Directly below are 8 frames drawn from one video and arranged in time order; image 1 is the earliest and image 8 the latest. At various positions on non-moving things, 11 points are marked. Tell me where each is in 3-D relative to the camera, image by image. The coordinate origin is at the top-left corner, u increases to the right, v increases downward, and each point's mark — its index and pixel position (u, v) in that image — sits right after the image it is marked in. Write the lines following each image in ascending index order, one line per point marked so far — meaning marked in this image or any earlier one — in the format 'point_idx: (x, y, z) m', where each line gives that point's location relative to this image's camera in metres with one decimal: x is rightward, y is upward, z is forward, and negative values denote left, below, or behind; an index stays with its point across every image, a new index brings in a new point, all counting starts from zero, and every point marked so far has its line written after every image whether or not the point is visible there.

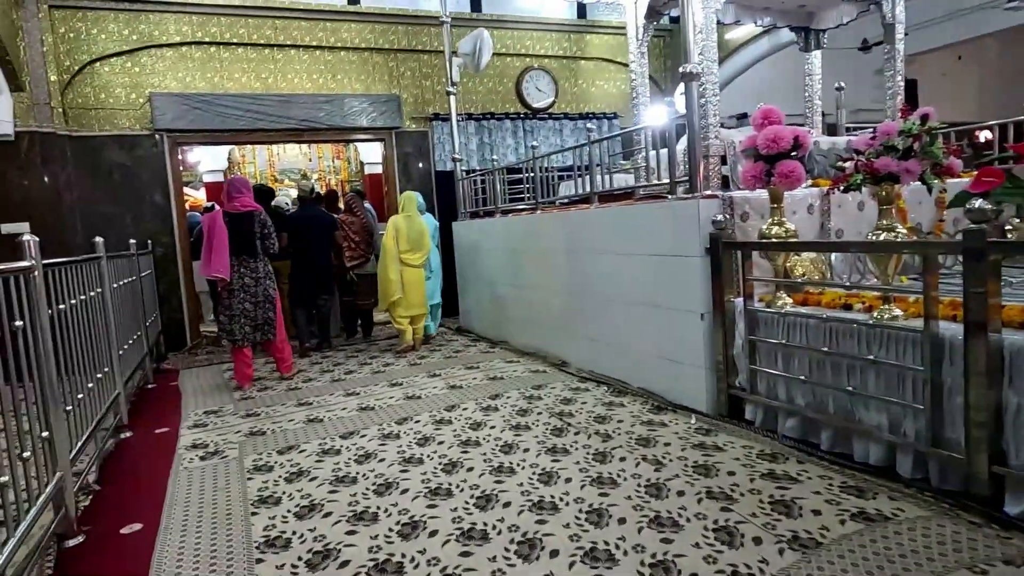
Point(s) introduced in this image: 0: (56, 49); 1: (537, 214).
0: (-3.7, +1.9, +5.4) m
1: (+0.2, +0.5, +4.5) m
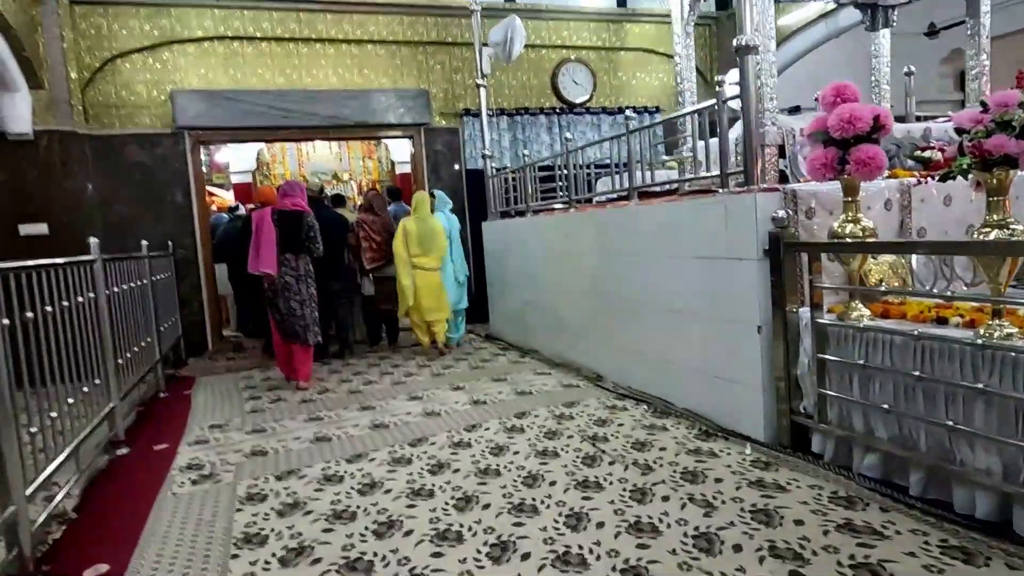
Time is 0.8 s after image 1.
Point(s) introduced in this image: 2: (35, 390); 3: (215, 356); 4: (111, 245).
0: (-3.4, +1.9, +5.2) m
1: (+0.4, +0.5, +4.1) m
2: (-1.6, -0.3, +2.2) m
3: (-2.5, -0.6, +5.6) m
4: (-3.3, +0.3, +5.4) m
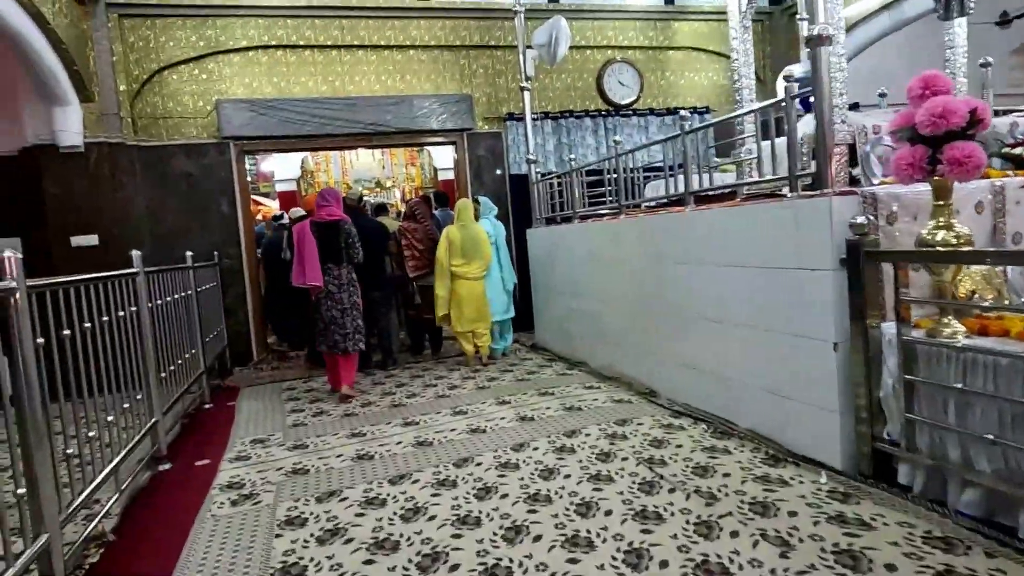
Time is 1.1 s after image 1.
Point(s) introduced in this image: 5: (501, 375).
0: (-3.1, +1.8, +5.3) m
1: (+0.6, +0.4, +3.9) m
2: (-1.4, -0.4, +2.2) m
3: (-2.1, -0.7, +5.5) m
4: (-2.9, +0.3, +5.5) m
5: (-0.1, -0.6, +4.5) m
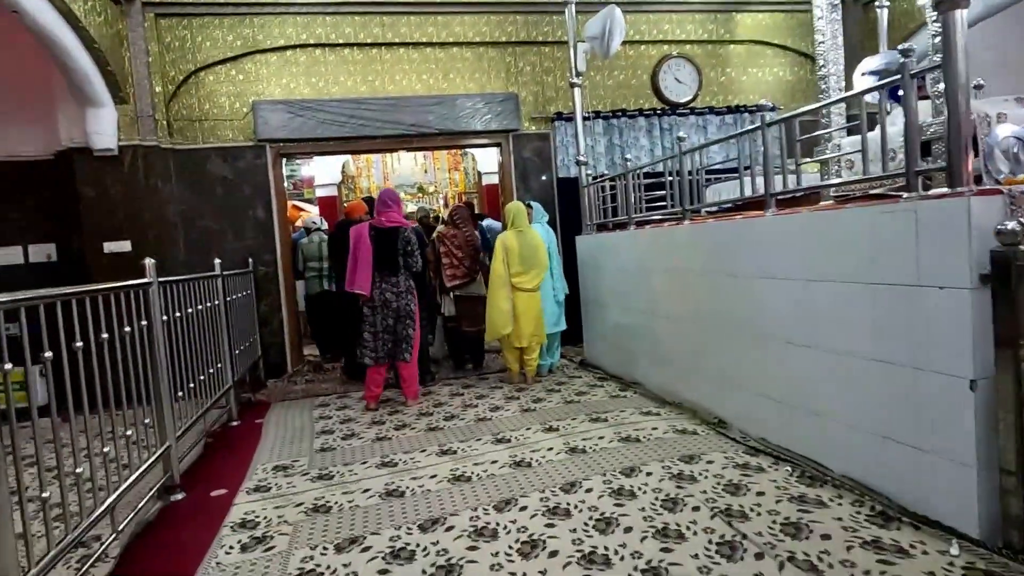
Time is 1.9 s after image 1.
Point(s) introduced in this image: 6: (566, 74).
0: (-2.7, +1.8, +5.1) m
1: (+0.9, +0.3, +3.5) m
2: (-1.3, -0.4, +1.9) m
3: (-1.7, -0.7, +5.3) m
4: (-2.5, +0.2, +5.3) m
5: (+0.2, -0.7, +4.1) m
6: (+0.5, +1.9, +5.9) m
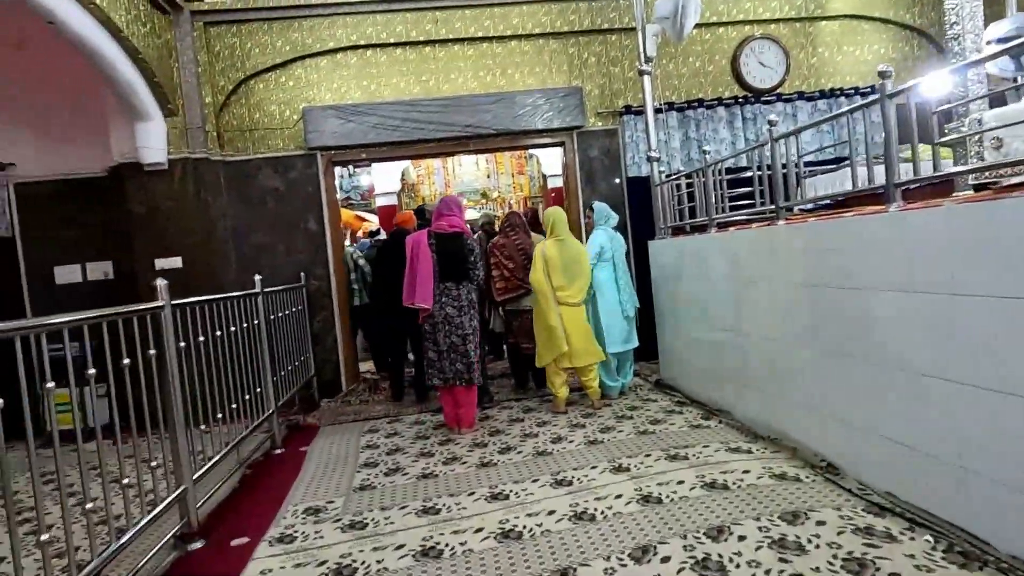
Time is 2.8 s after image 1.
0: (-2.3, +1.6, +5.0) m
1: (+1.2, +0.3, +3.0) m
2: (-1.2, -0.5, +1.6) m
3: (-1.2, -0.8, +5.0) m
4: (-2.0, +0.1, +5.1) m
5: (+0.6, -0.7, +3.6) m
6: (+1.0, +1.8, +5.4) m
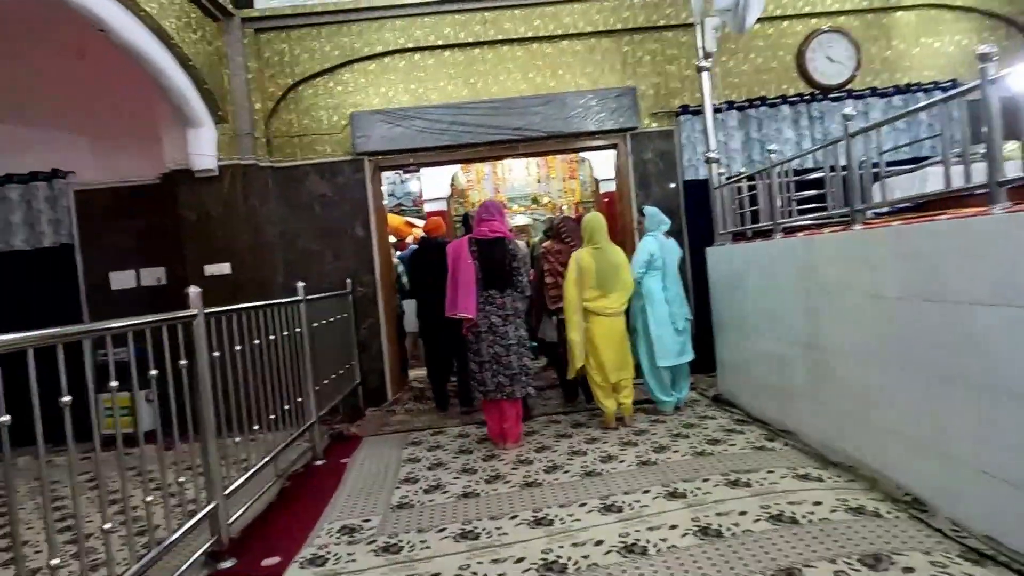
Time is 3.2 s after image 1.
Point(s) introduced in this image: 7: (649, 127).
0: (-1.9, +1.6, +5.0) m
1: (+1.4, +0.2, +2.7) m
2: (-1.1, -0.5, +1.5) m
3: (-0.9, -0.9, +4.9) m
4: (-1.7, 0.0, +5.1) m
5: (+0.8, -0.8, +3.4) m
6: (+1.4, +1.7, +5.1) m
7: (+1.1, +1.2, +5.1) m
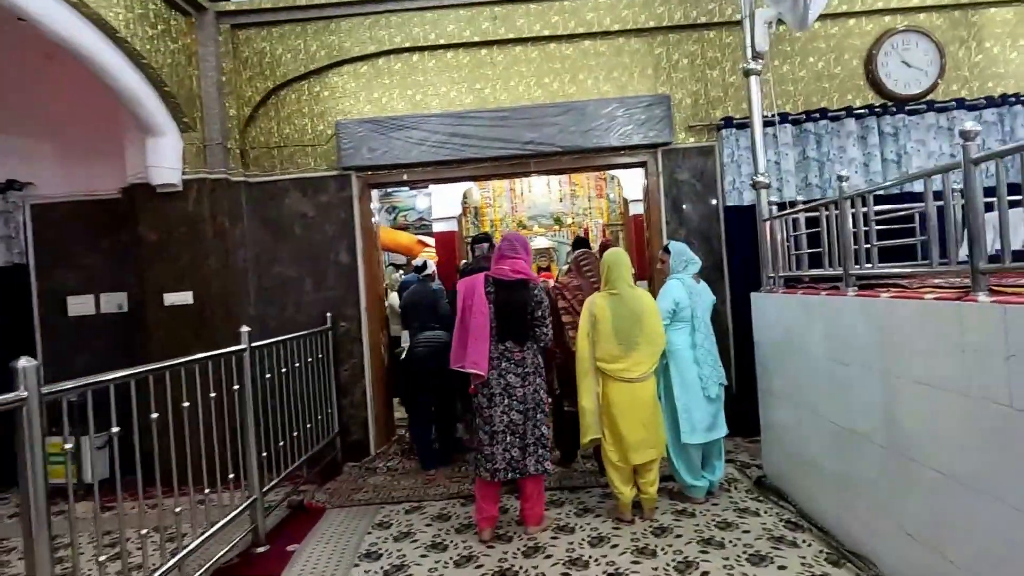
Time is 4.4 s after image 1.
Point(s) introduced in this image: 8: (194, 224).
0: (-1.8, +1.4, +4.4) m
1: (+1.3, 0.0, +1.9) m
2: (-1.3, -0.7, +0.8) m
3: (-0.9, -1.1, +4.2) m
4: (-1.6, -0.2, +4.4) m
5: (+0.7, -1.0, +2.6) m
6: (+1.5, +1.4, +4.3) m
7: (+1.1, +0.9, +4.3) m
8: (-2.0, +0.4, +4.1) m
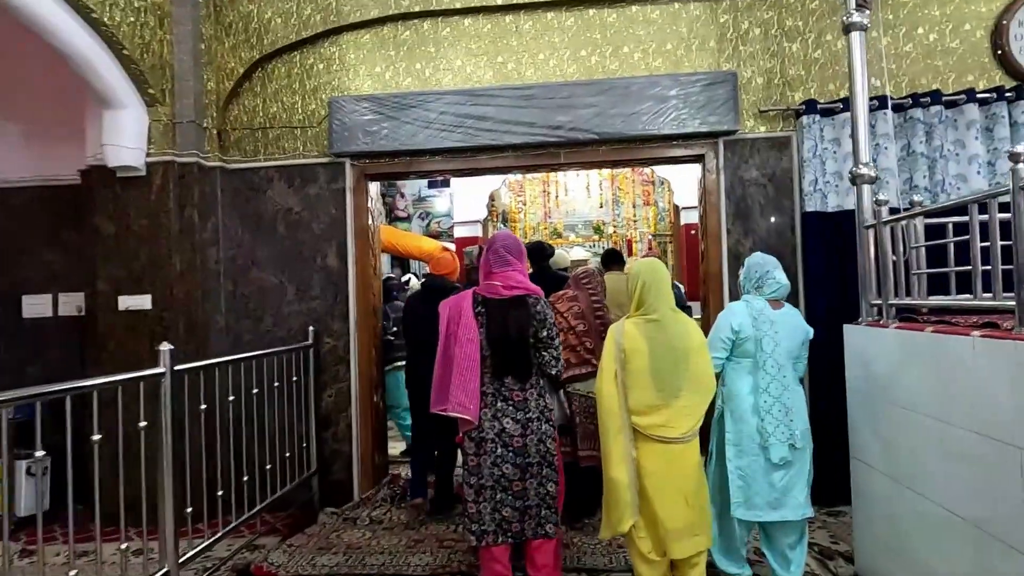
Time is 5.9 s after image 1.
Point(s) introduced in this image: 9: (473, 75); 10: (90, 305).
0: (-1.6, +1.4, +3.7) m
1: (+1.2, -0.1, +1.0) m
2: (-1.4, -0.7, +0.1) m
3: (-0.8, -1.2, +3.4) m
4: (-1.5, -0.2, +3.8) m
5: (+0.7, -1.1, +1.7) m
6: (+1.6, +1.3, +3.4) m
7: (+1.3, +0.8, +3.4) m
8: (-1.9, +0.4, +3.5) m
9: (-0.2, +1.2, +3.6) m
10: (-2.4, -0.1, +3.8) m
